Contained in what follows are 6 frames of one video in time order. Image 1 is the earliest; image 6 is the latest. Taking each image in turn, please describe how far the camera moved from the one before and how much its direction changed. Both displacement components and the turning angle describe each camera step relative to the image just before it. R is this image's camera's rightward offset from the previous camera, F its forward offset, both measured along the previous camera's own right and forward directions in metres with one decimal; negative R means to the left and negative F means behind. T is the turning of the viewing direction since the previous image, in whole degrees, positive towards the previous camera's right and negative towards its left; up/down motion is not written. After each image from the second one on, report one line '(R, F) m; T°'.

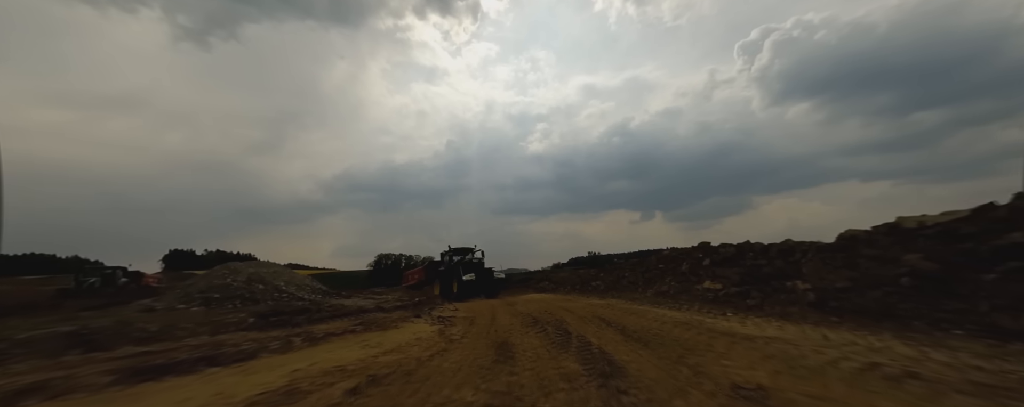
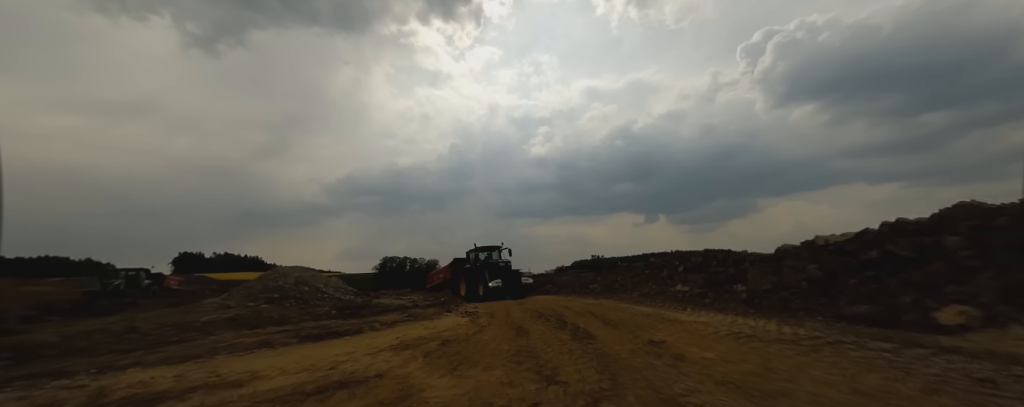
(-0.4, -3.5) m; 0°
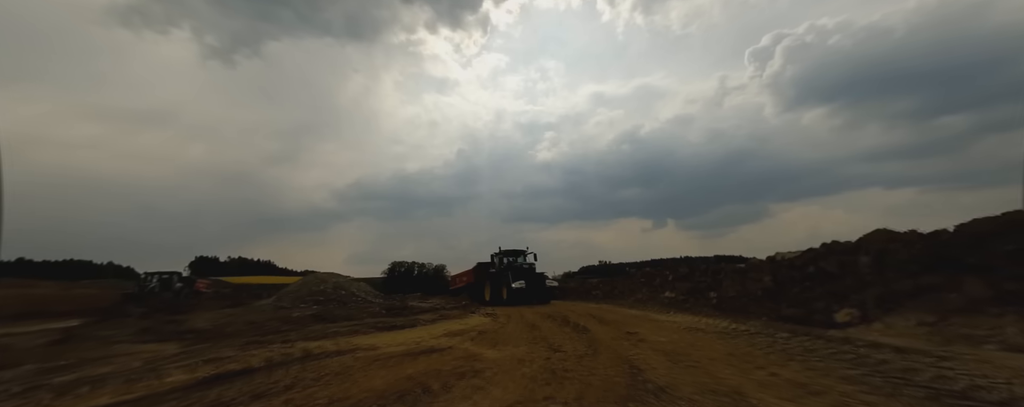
(-0.4, -3.3) m; -1°
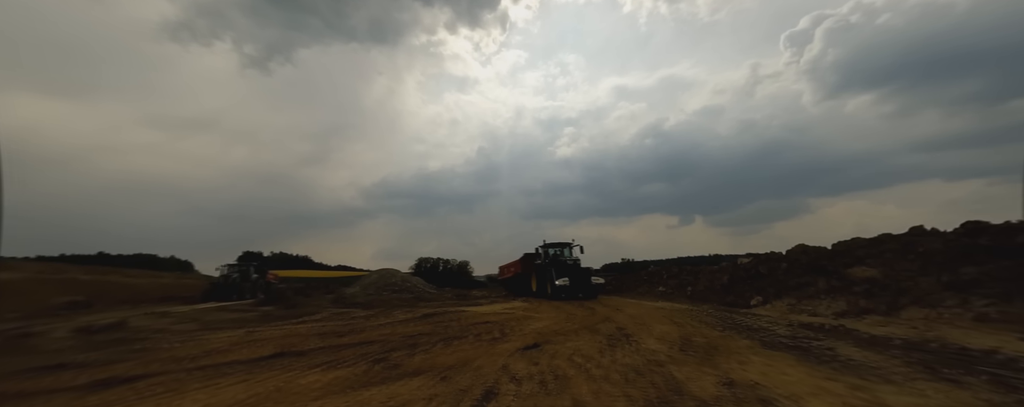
(-0.7, -6.9) m; -4°
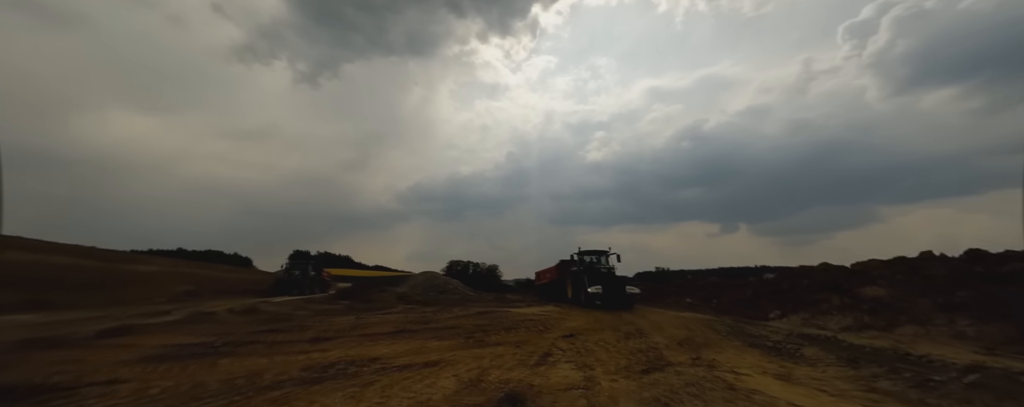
(-0.4, -2.8) m; -5°
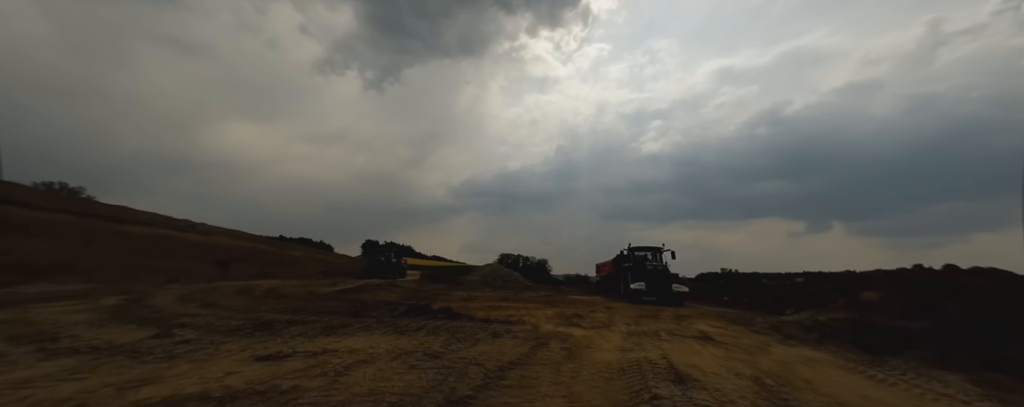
(-0.5, -6.1) m; -9°
